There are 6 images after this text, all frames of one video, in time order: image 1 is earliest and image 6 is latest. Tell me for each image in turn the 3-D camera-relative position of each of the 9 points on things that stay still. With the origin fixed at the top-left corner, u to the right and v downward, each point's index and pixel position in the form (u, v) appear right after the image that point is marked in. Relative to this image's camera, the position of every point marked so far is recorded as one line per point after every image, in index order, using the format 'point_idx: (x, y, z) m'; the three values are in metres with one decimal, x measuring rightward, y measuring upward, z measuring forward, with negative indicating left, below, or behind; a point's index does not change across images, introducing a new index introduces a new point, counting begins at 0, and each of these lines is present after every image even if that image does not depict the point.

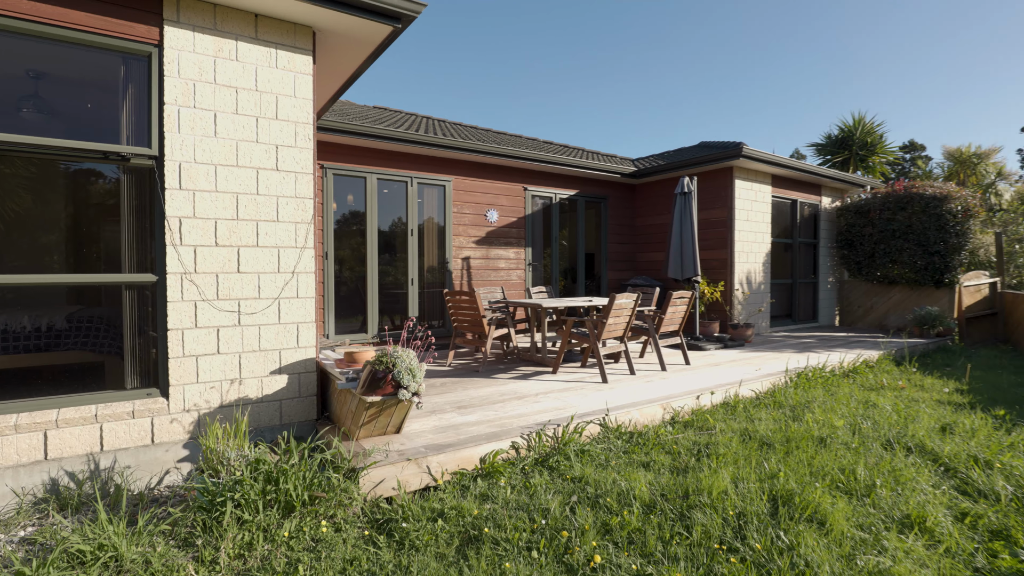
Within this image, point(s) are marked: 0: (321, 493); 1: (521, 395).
0: (-0.9, -1.0, +2.6) m
1: (+0.1, -0.9, +4.1) m
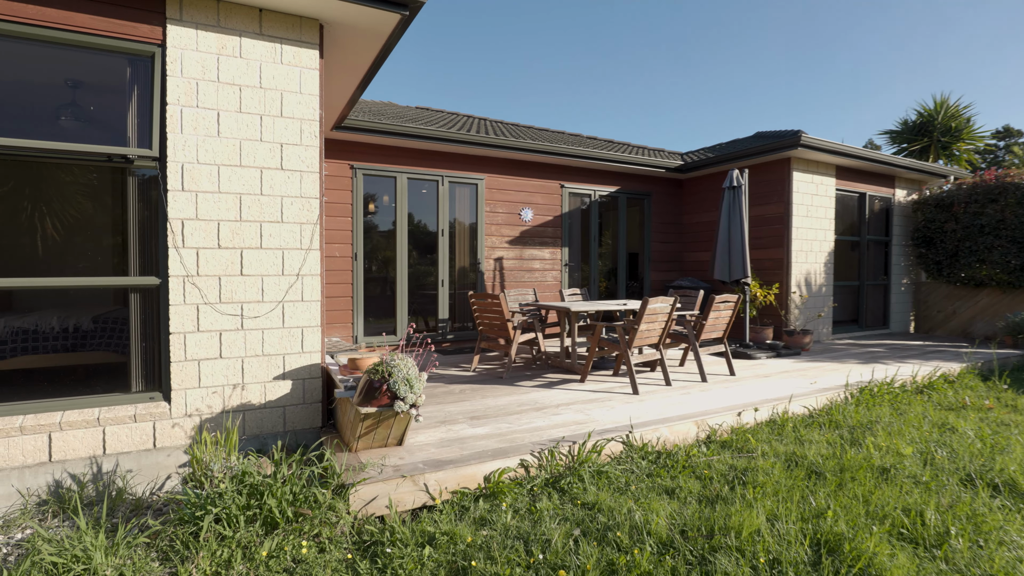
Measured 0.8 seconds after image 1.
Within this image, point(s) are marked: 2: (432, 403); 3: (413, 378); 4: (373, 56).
0: (-0.9, -1.0, +2.4) m
1: (+0.2, -0.9, +3.9) m
2: (-0.6, -0.9, +4.0) m
3: (-0.5, -0.5, +2.7) m
4: (-1.0, +1.7, +3.7) m
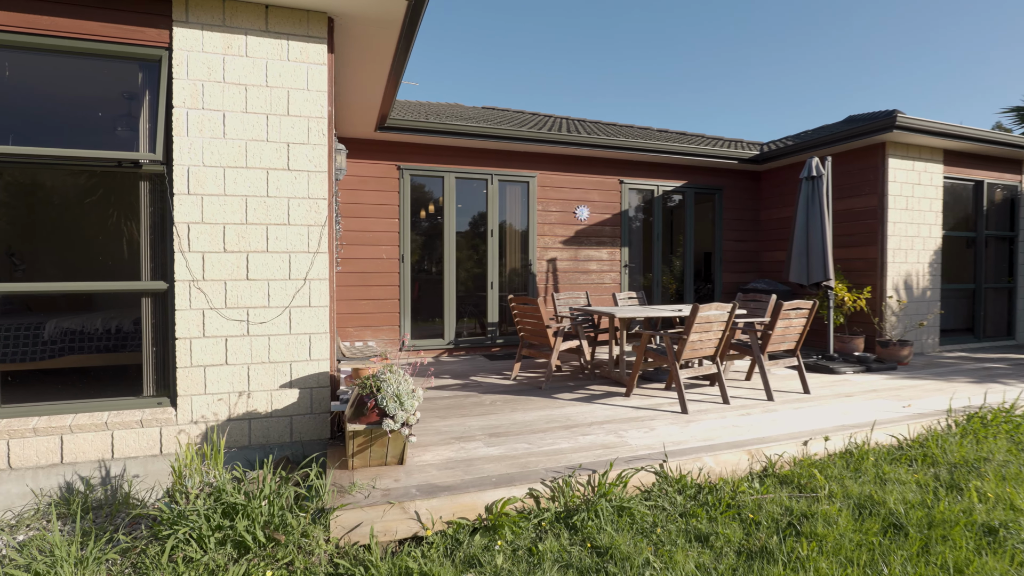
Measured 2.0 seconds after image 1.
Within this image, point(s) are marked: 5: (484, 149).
0: (-1.0, -1.0, +2.2) m
1: (+0.4, -0.9, +3.5) m
2: (-0.4, -0.9, +3.7) m
3: (-0.5, -0.5, +2.5) m
4: (-0.8, +1.7, +3.6) m
5: (-0.4, +1.7, +6.4) m
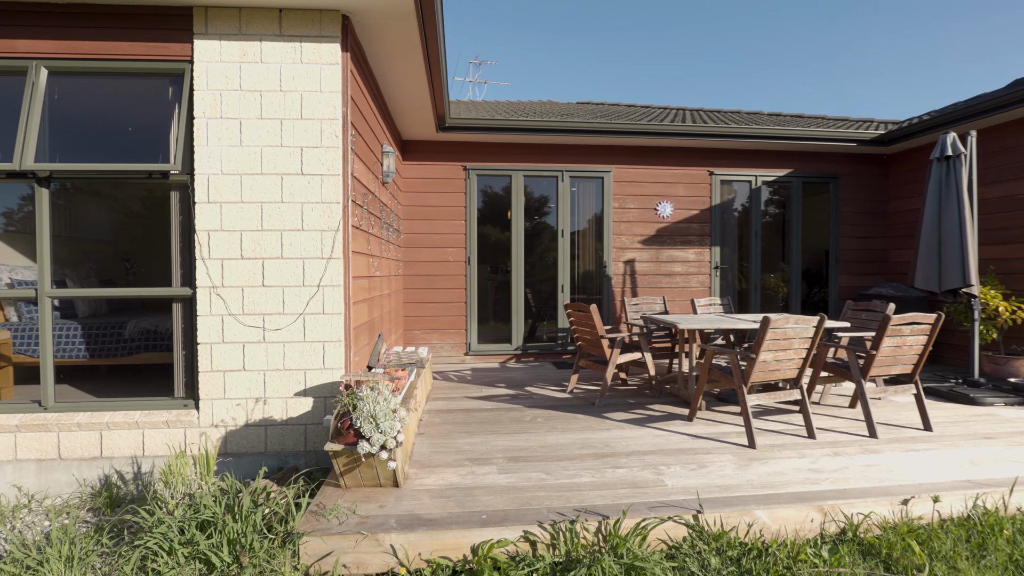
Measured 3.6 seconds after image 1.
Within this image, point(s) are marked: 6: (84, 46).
0: (-1.1, -1.1, +2.1) m
1: (+0.5, -1.0, +3.1) m
2: (-0.2, -1.0, +3.5) m
3: (-0.6, -0.6, +2.3) m
4: (-0.6, +1.6, +3.4) m
5: (+0.5, +1.7, +6.1) m
6: (-2.3, +1.3, +2.9) m
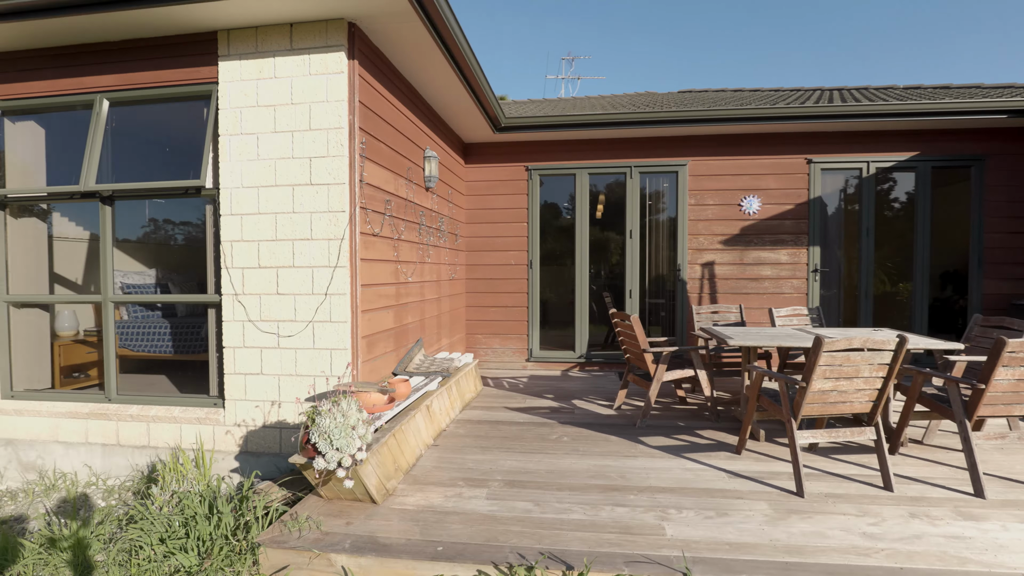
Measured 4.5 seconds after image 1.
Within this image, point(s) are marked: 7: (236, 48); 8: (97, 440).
0: (-1.2, -1.1, +2.2) m
1: (+0.5, -1.0, +2.7) m
2: (-0.1, -1.0, +3.3) m
3: (-0.7, -0.6, +2.2) m
4: (-0.5, +1.6, +3.3) m
5: (+1.2, +1.6, +5.7) m
6: (-2.3, +1.3, +3.2) m
7: (-1.6, +1.4, +3.1) m
8: (-2.6, -1.0, +3.3) m
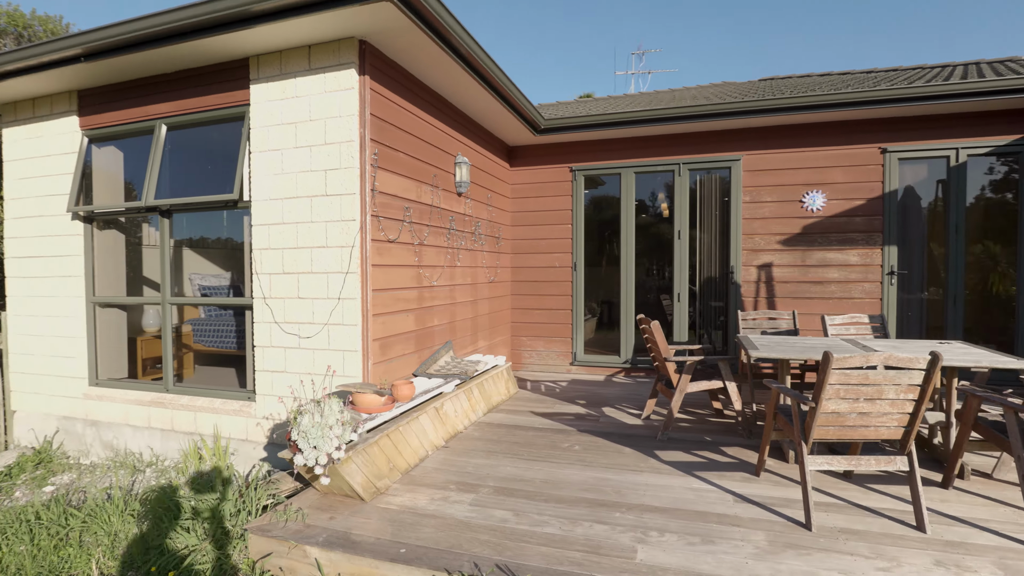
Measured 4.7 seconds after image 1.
0: (-1.4, -1.2, +2.4) m
1: (+0.5, -1.1, +2.6) m
2: (0.0, -1.0, +3.3) m
3: (-0.9, -0.6, +2.3) m
4: (-0.4, +1.5, +3.4) m
5: (+1.6, +1.6, +5.4) m
6: (-2.2, +1.3, +3.6) m
7: (-1.6, +1.4, +3.3) m
8: (-2.6, -1.0, +3.8) m
